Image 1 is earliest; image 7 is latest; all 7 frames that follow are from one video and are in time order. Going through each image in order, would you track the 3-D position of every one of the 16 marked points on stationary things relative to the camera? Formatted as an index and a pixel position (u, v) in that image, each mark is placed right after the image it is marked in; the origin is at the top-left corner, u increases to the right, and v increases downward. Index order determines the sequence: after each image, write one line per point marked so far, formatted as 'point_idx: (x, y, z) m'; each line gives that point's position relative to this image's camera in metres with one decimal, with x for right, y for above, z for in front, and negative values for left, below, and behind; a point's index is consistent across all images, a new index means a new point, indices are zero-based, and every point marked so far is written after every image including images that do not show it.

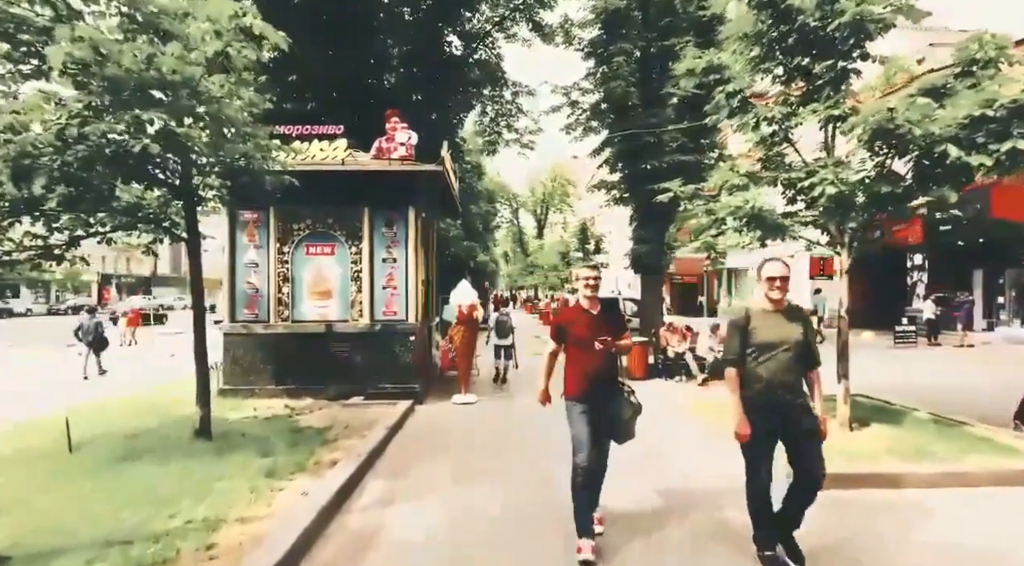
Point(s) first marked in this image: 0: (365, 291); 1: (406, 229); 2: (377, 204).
0: (-2.4, -0.1, +11.0) m
1: (-1.7, +0.9, +11.1) m
2: (-2.2, +1.3, +11.0) m
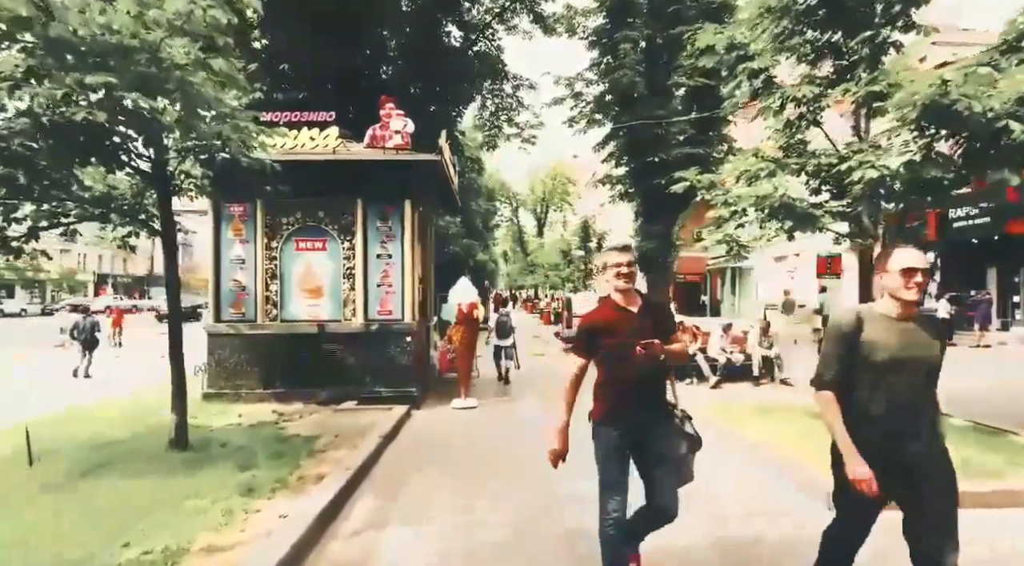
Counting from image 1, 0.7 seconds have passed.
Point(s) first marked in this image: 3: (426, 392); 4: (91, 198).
0: (-2.3, -0.1, +10.3) m
1: (-1.7, +0.9, +10.4) m
2: (-2.1, +1.3, +10.3) m
3: (-1.4, -1.8, +11.0) m
4: (-4.0, +0.8, +6.5) m
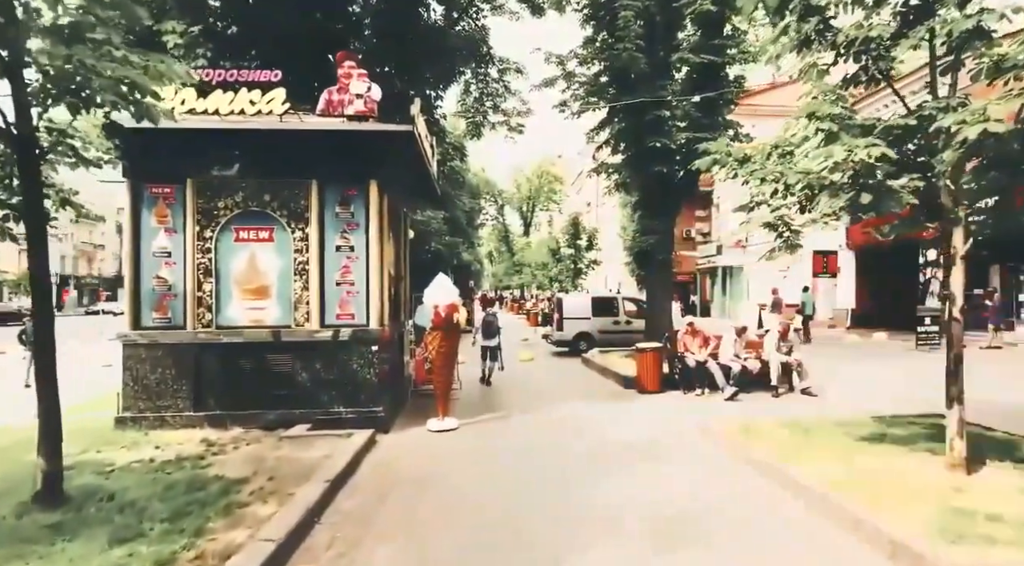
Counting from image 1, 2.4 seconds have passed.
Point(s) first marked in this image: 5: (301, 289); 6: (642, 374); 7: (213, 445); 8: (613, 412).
0: (-2.5, -0.1, +8.5) m
1: (-1.9, +0.9, +8.6) m
2: (-2.3, +1.3, +8.6) m
3: (-1.6, -1.7, +9.3) m
4: (-4.1, +0.8, +4.7) m
5: (-2.6, -0.1, +8.5) m
6: (+2.1, -1.5, +11.4) m
7: (-3.2, -1.8, +7.4) m
8: (+1.5, -1.9, +9.8) m
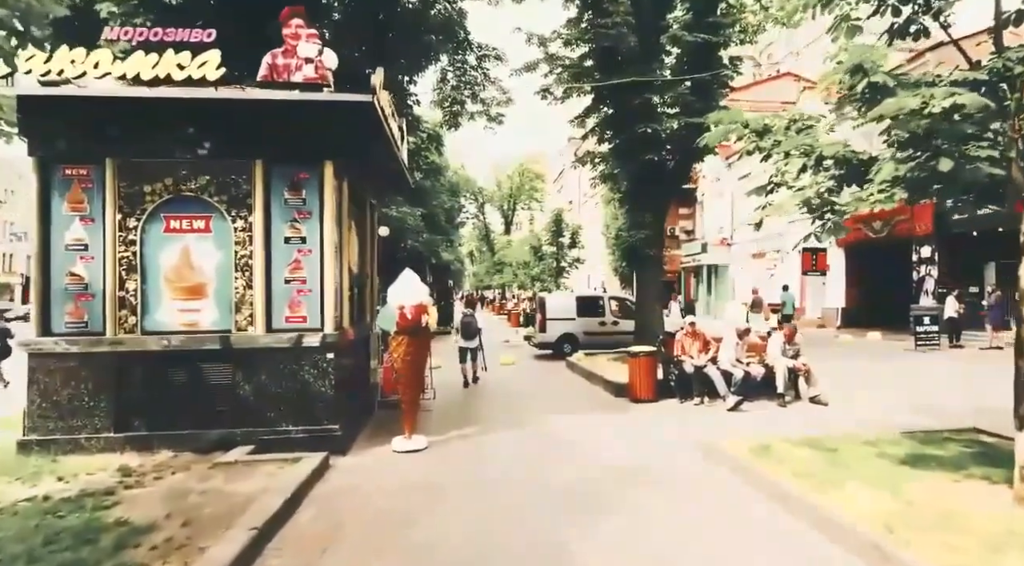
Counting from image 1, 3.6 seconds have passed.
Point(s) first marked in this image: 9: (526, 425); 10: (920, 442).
0: (-2.7, -0.1, +7.3) m
1: (-2.1, +1.0, +7.5) m
2: (-2.5, +1.4, +7.4) m
3: (-1.9, -1.7, +8.1) m
4: (-4.2, +0.9, +3.5) m
5: (-2.9, -0.1, +7.3) m
6: (+1.8, -1.5, +10.4) m
7: (-3.4, -1.7, +6.2) m
8: (+1.2, -1.8, +8.7) m
9: (+0.2, -1.9, +8.9) m
10: (+3.9, -1.5, +6.5) m
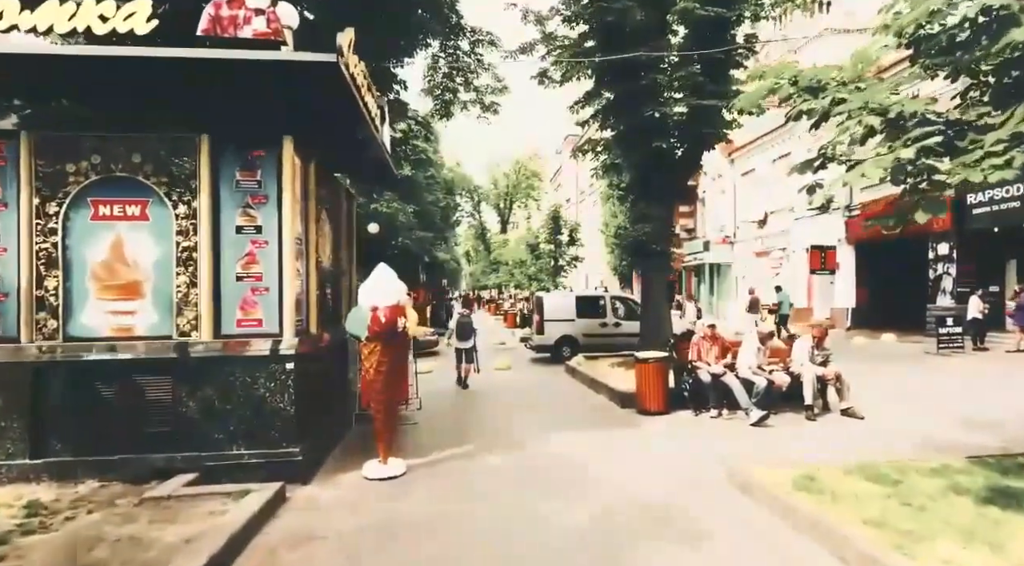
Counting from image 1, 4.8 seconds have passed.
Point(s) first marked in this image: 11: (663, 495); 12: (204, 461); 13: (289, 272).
0: (-2.8, 0.0, +6.2) m
1: (-2.2, +1.0, +6.3) m
2: (-2.6, +1.4, +6.2) m
3: (-1.9, -1.7, +7.0) m
4: (-4.3, +0.9, +2.3) m
5: (-2.9, 0.0, +6.2) m
6: (+1.7, -1.4, +9.3) m
7: (-3.5, -1.7, +5.0) m
8: (+1.1, -1.8, +7.6) m
9: (+0.1, -1.8, +7.8) m
10: (+3.8, -1.5, +5.4) m
11: (+1.2, -1.7, +5.6) m
12: (-2.7, -1.6, +6.0) m
13: (-2.1, +0.1, +6.3) m
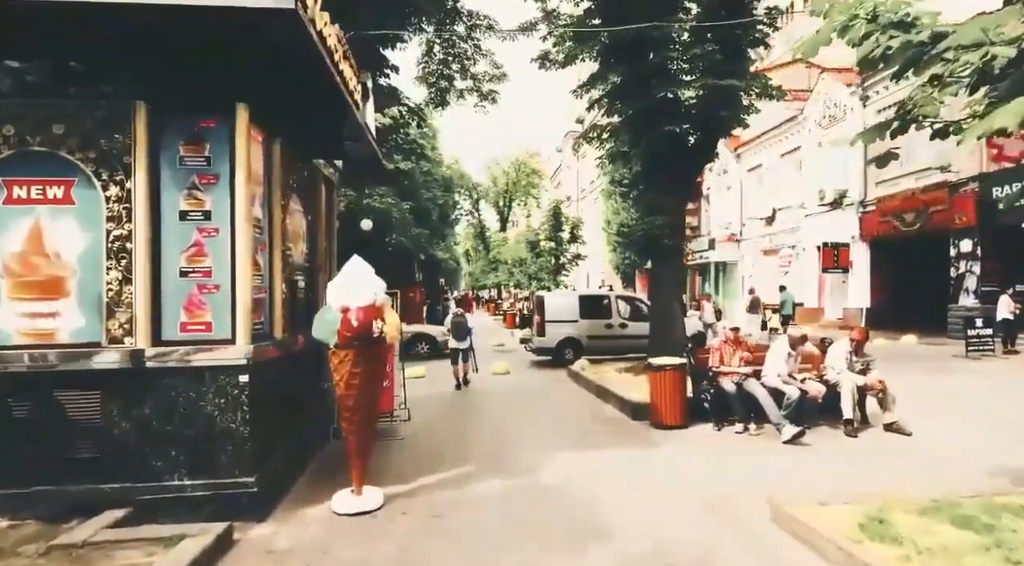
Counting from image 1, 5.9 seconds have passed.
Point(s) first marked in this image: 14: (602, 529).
0: (-2.8, 0.0, +5.2) m
1: (-2.2, +1.0, +5.3) m
2: (-2.6, +1.4, +5.2) m
3: (-2.0, -1.7, +5.9) m
4: (-4.3, +0.9, +1.3) m
5: (-3.0, 0.0, +5.2) m
6: (+1.7, -1.4, +8.2) m
7: (-3.5, -1.7, +4.0) m
8: (+1.1, -1.8, +6.6) m
9: (+0.1, -1.8, +6.7) m
10: (+3.8, -1.5, +4.4) m
11: (+1.2, -1.7, +4.5) m
12: (-2.8, -1.6, +5.0) m
13: (-2.1, +0.1, +5.3) m
14: (+0.6, -1.8, +4.9) m
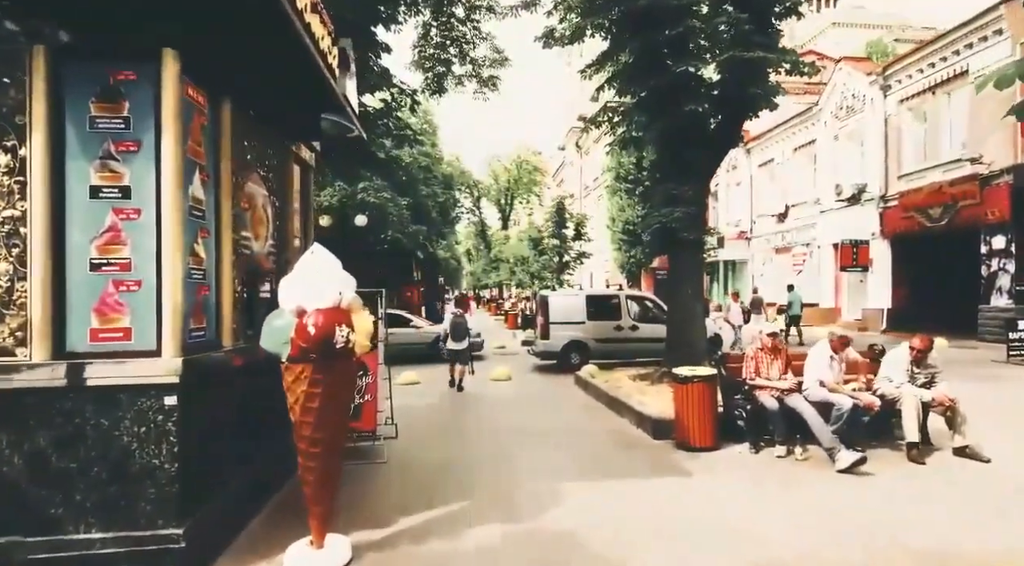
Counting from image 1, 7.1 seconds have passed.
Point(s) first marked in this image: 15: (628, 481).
0: (-2.8, 0.0, +4.0) m
1: (-2.2, +1.0, +4.2) m
2: (-2.6, +1.5, +4.1) m
3: (-1.9, -1.6, +4.8) m
4: (-4.3, +0.9, +0.2) m
5: (-2.9, 0.0, +4.0) m
6: (+1.7, -1.4, +7.1) m
7: (-3.5, -1.6, +2.9) m
8: (+1.1, -1.7, +5.4) m
9: (+0.1, -1.8, +5.6) m
10: (+3.8, -1.4, +3.3) m
11: (+1.2, -1.7, +3.4) m
12: (-2.7, -1.5, +3.9) m
13: (-2.1, +0.2, +4.1) m
14: (+0.6, -1.7, +3.8) m
15: (+1.0, -1.7, +6.1) m
